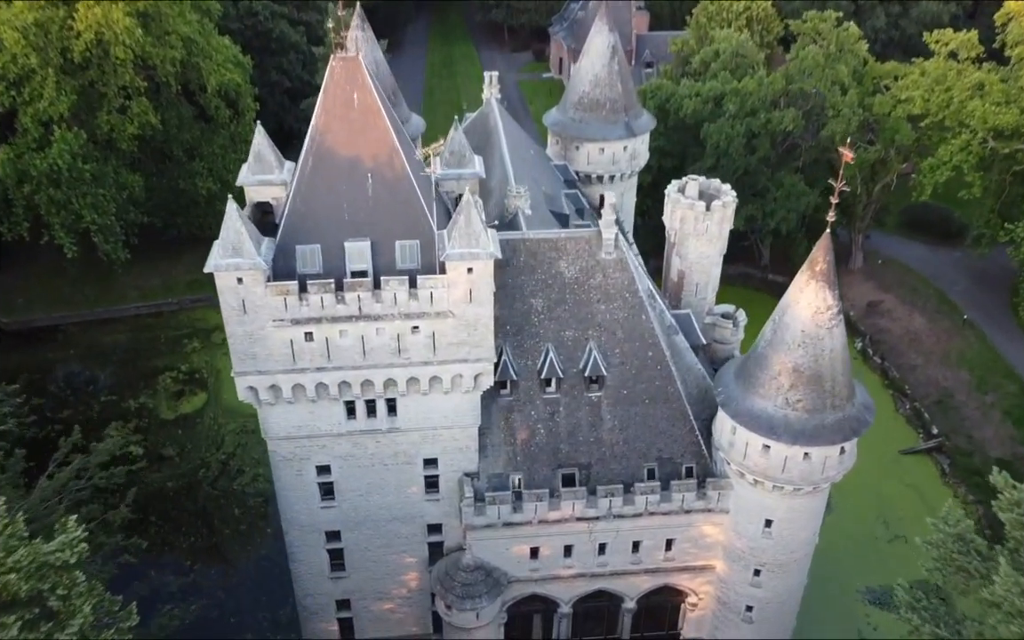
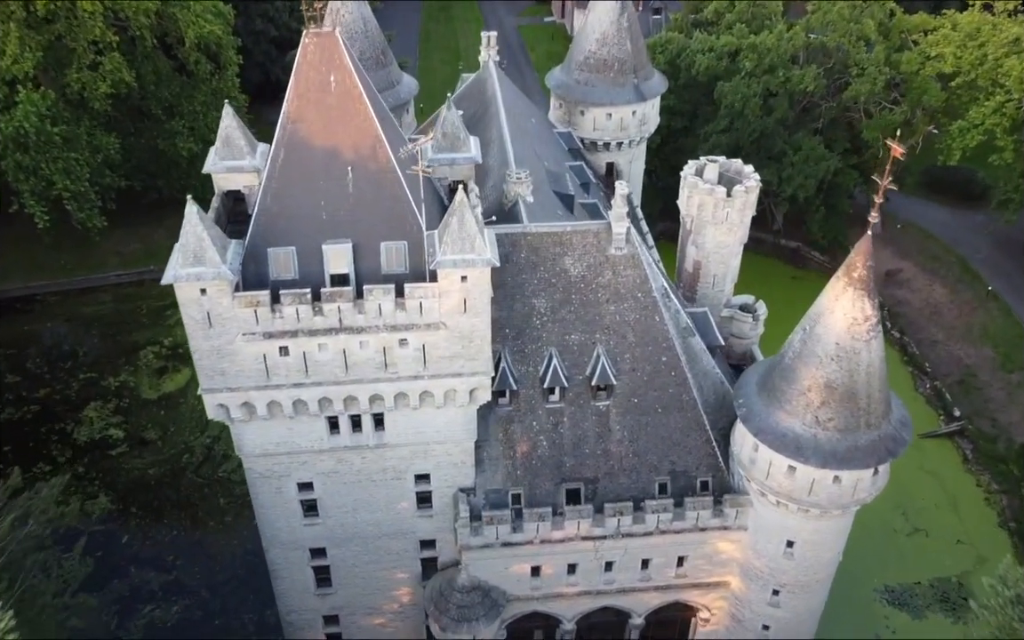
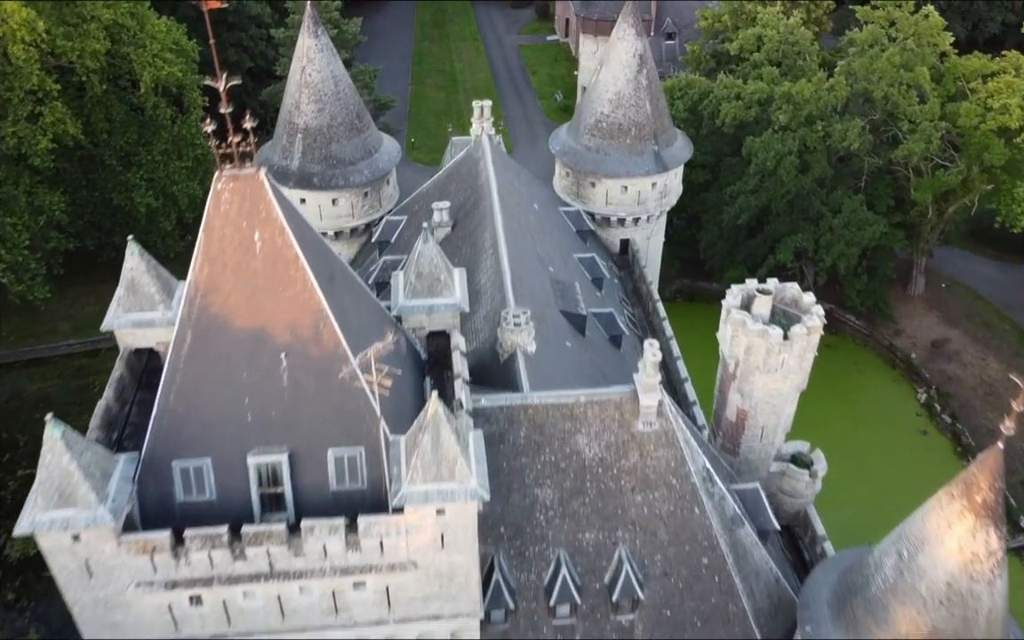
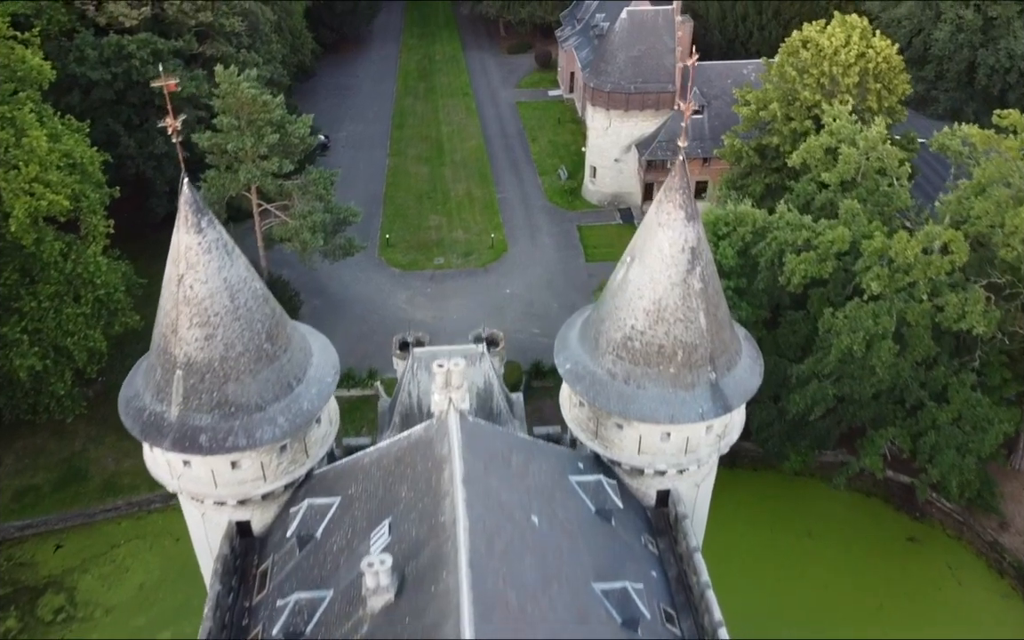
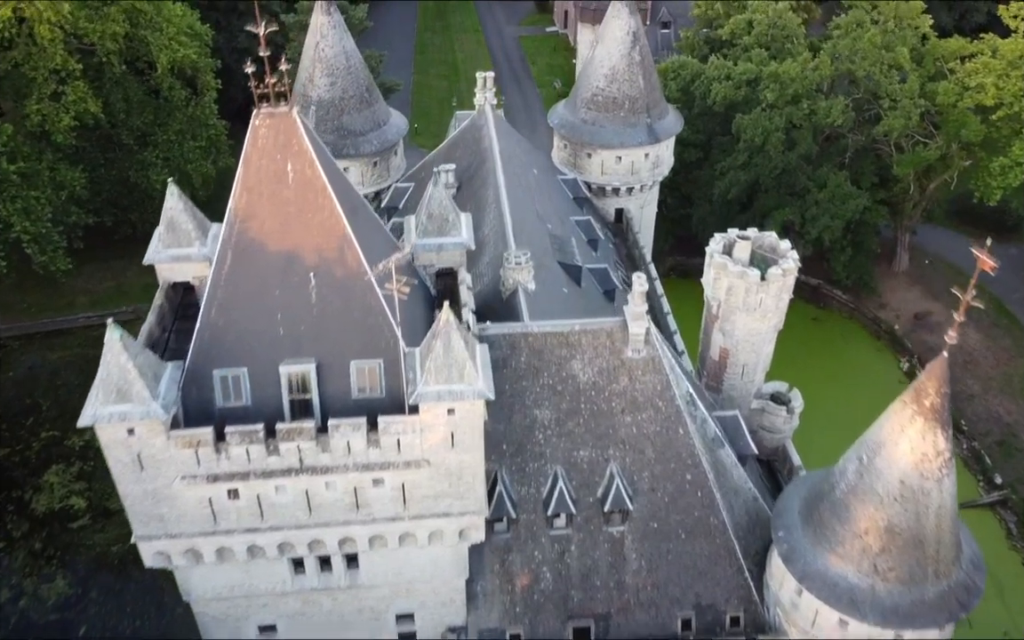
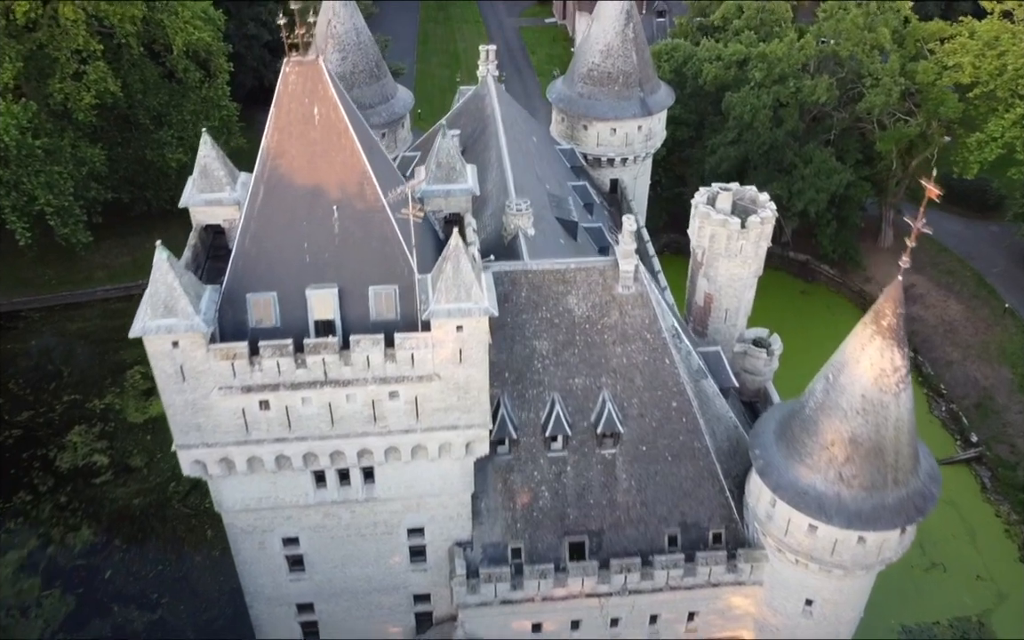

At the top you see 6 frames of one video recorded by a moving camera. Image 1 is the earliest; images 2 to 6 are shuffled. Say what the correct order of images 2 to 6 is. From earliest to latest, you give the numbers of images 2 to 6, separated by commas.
2, 6, 5, 3, 4
